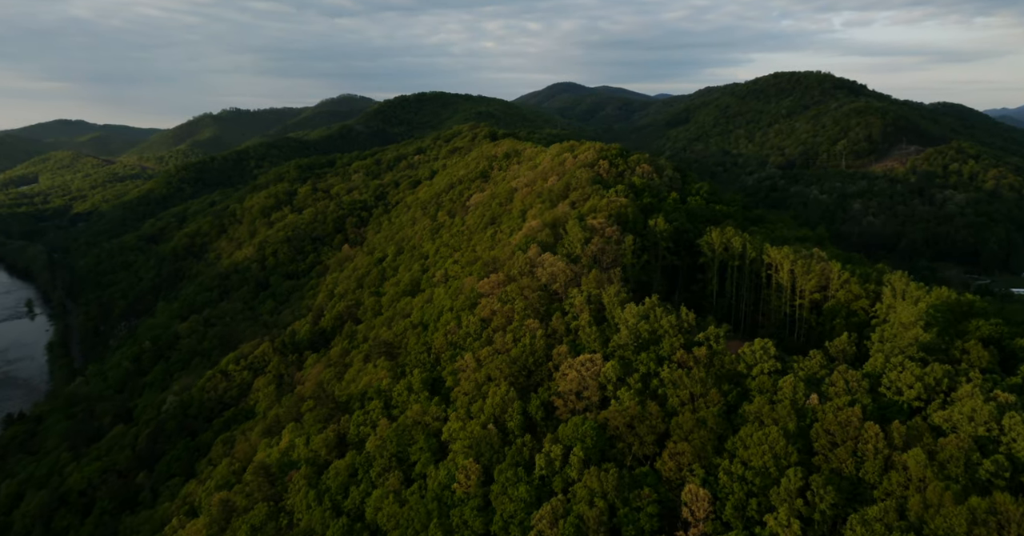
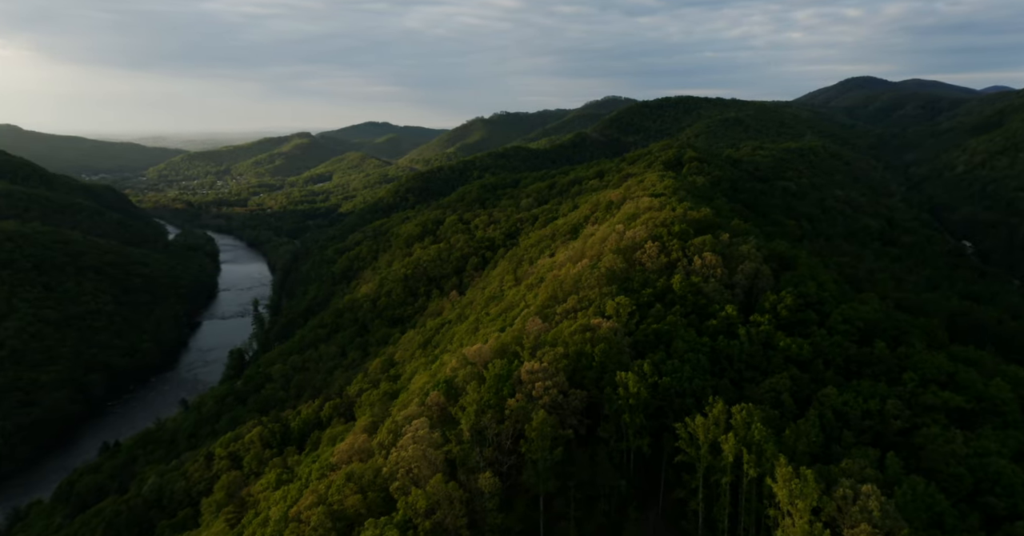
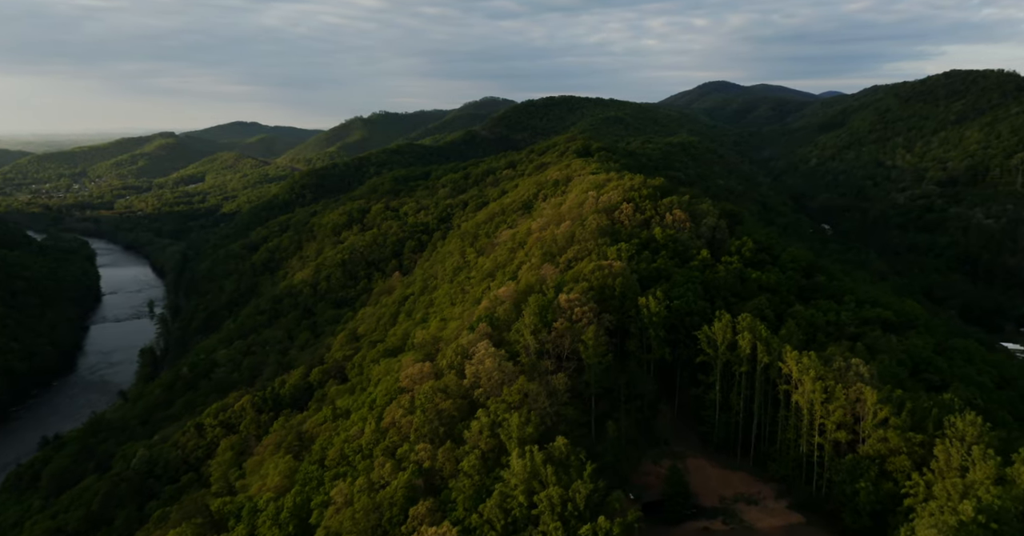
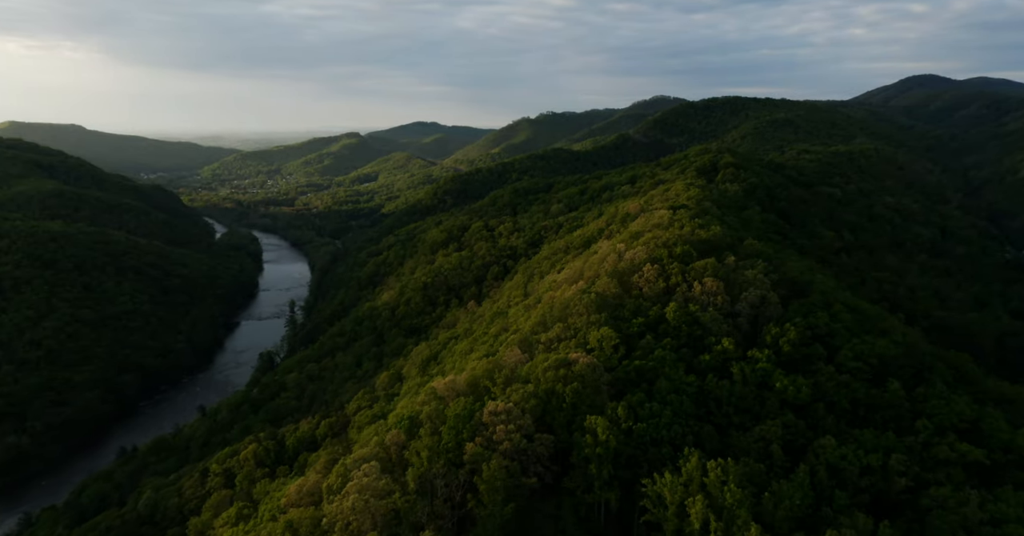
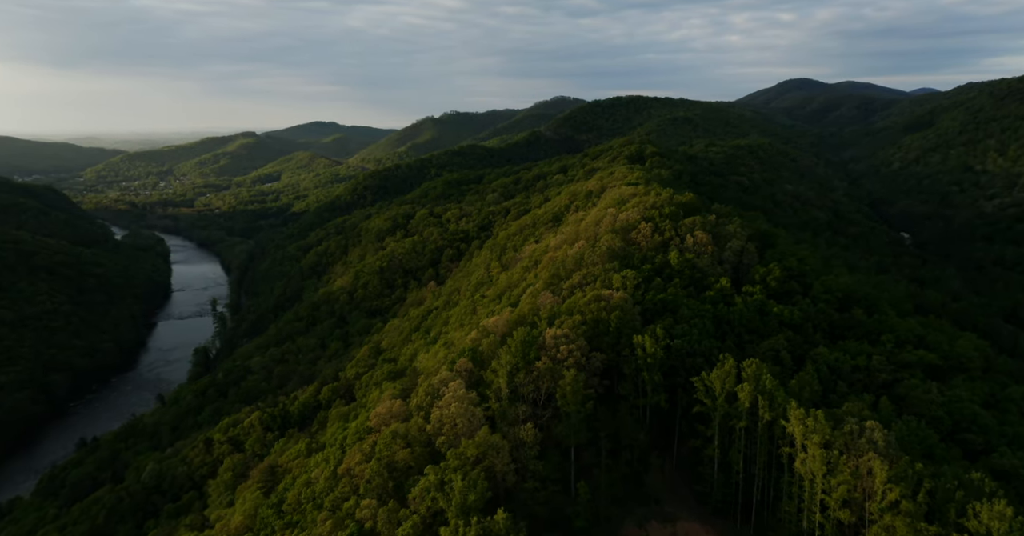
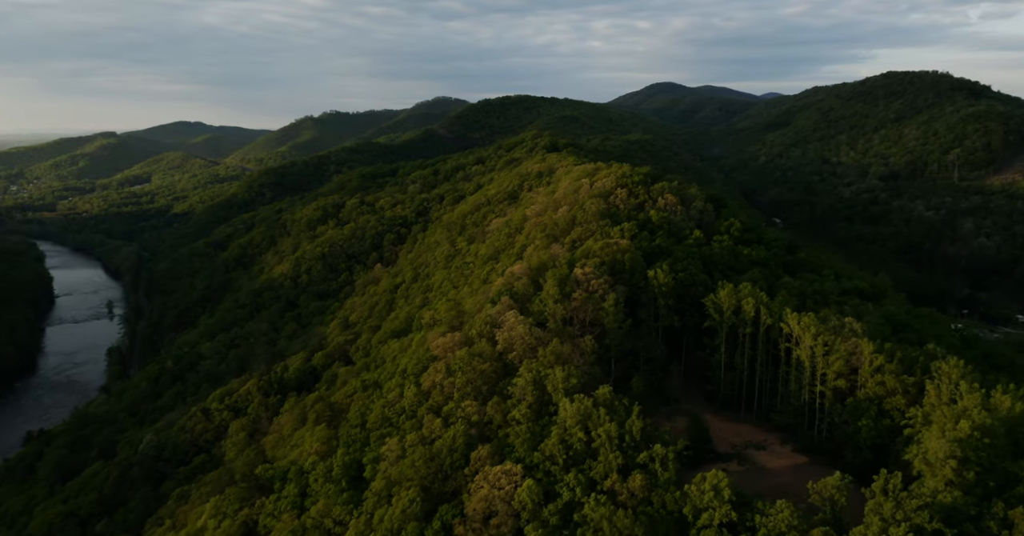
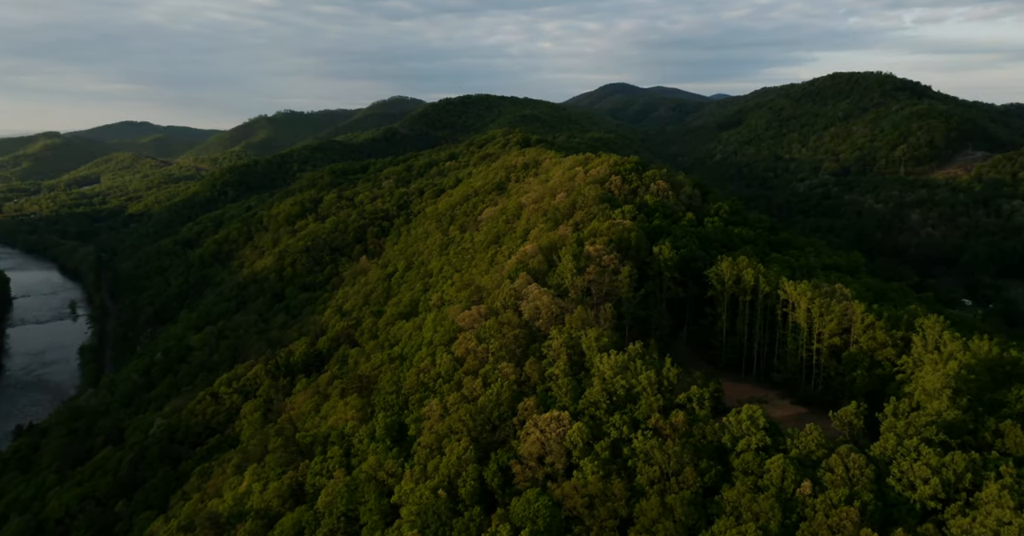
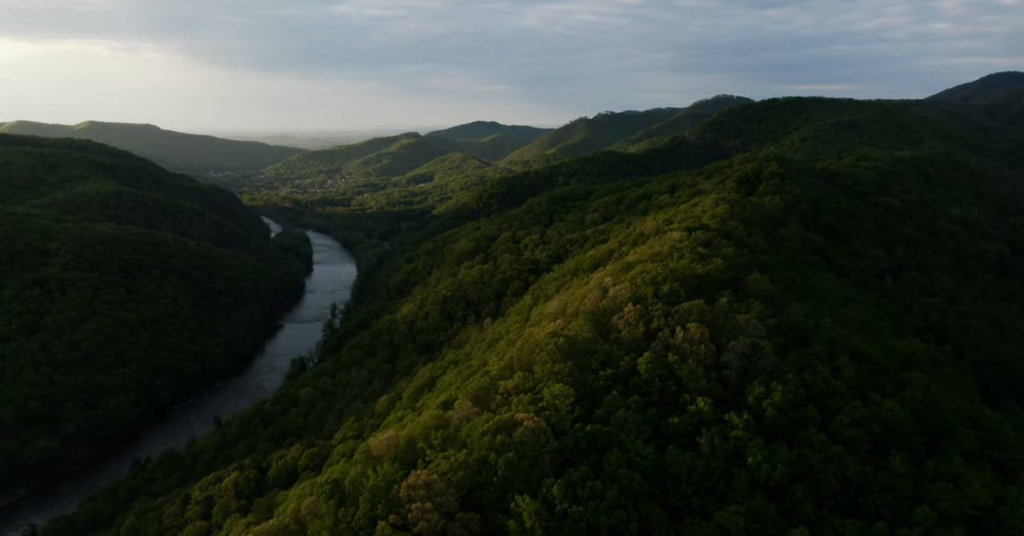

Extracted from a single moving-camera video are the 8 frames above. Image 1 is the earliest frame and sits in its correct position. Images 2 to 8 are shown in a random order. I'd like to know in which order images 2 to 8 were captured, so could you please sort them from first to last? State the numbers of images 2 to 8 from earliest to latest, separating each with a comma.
7, 6, 3, 5, 2, 4, 8
